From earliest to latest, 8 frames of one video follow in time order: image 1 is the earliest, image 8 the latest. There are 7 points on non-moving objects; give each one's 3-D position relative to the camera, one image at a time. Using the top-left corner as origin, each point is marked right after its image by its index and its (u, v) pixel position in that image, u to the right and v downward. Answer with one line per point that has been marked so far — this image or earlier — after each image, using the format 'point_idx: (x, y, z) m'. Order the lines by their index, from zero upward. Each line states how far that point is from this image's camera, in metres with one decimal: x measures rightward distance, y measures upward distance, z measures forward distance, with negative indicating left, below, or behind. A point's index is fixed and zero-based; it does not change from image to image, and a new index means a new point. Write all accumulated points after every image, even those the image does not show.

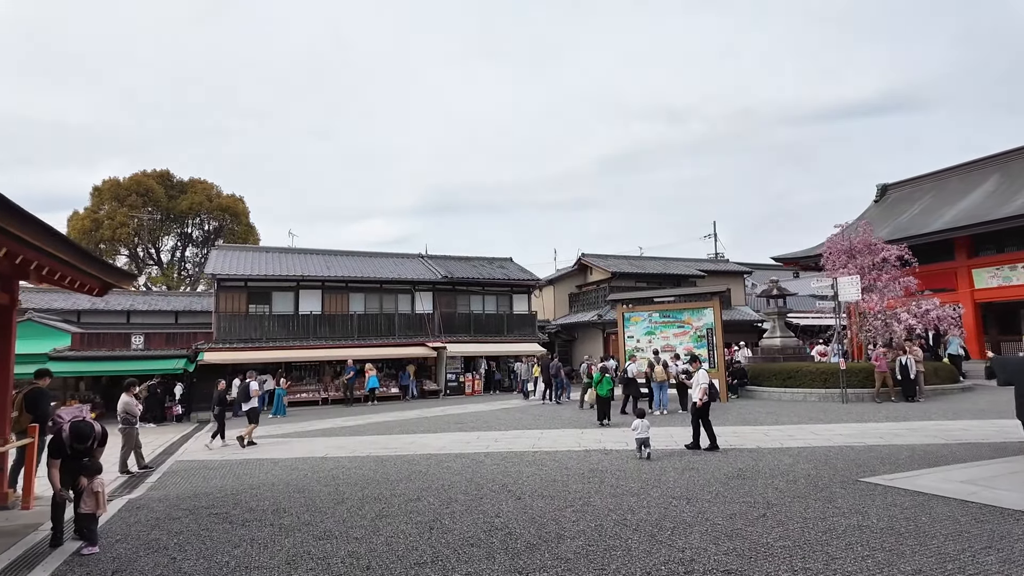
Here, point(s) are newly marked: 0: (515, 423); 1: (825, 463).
0: (+0.1, -2.9, +12.7) m
1: (+3.7, -2.1, +7.1) m
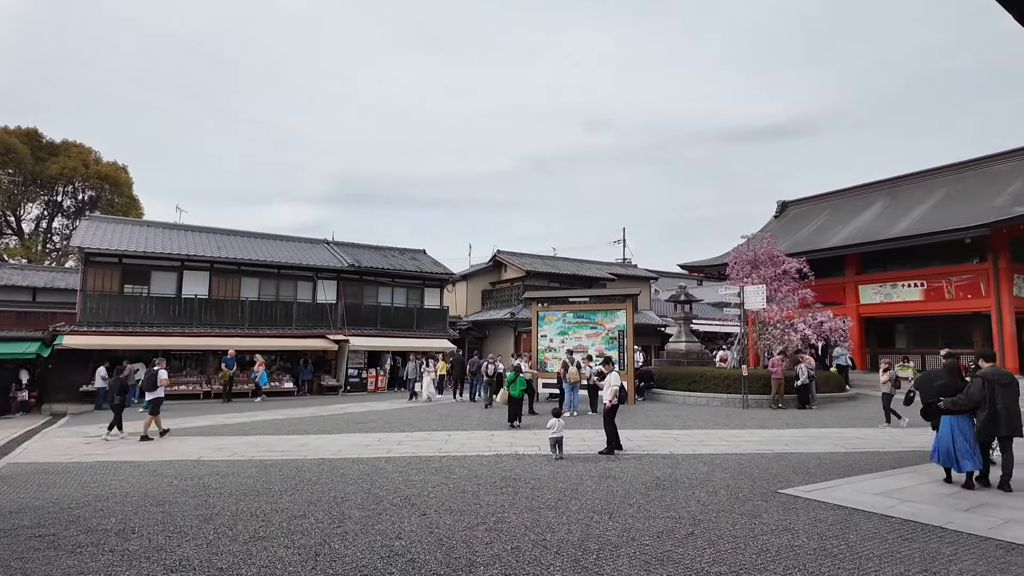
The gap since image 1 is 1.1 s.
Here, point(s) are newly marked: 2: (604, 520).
0: (-1.8, -2.7, +11.9) m
1: (+2.6, -2.1, +6.9) m
2: (+0.8, -1.9, +4.9) m
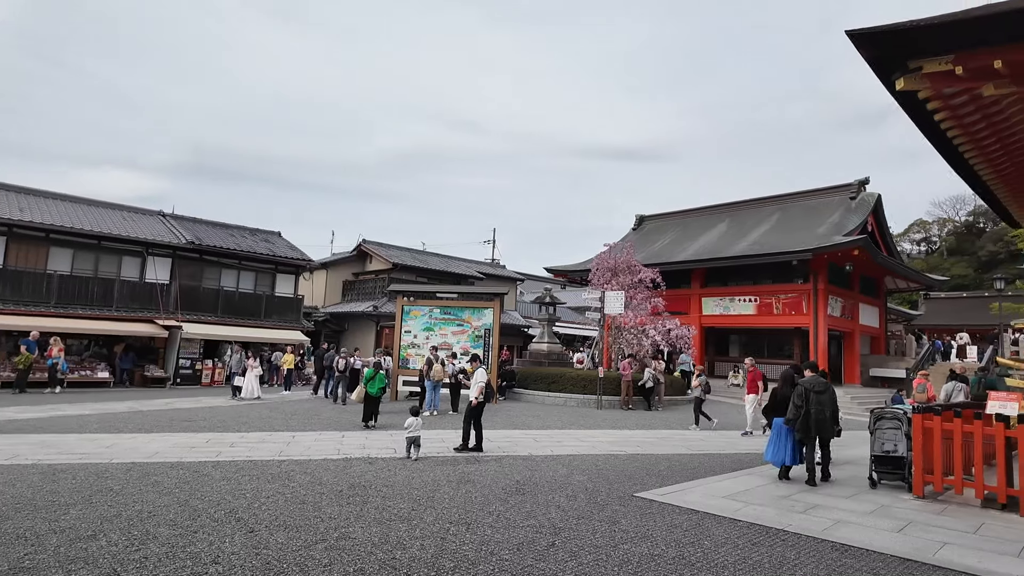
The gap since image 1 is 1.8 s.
0: (-4.5, -2.4, +10.8) m
1: (+1.0, -2.2, +6.9) m
2: (-0.4, -1.8, +4.5) m
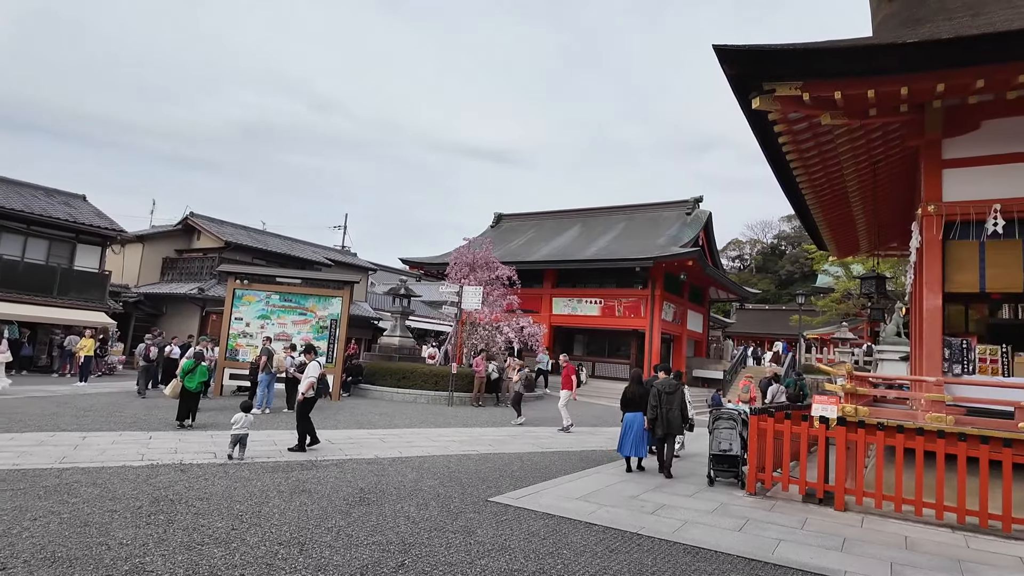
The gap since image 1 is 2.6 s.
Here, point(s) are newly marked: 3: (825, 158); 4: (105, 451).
0: (-7.0, -2.0, +8.9) m
1: (-0.7, -2.1, +6.5) m
2: (-1.4, -1.7, +3.8) m
3: (+4.0, +1.7, +7.6) m
4: (-4.8, -1.9, +7.0) m
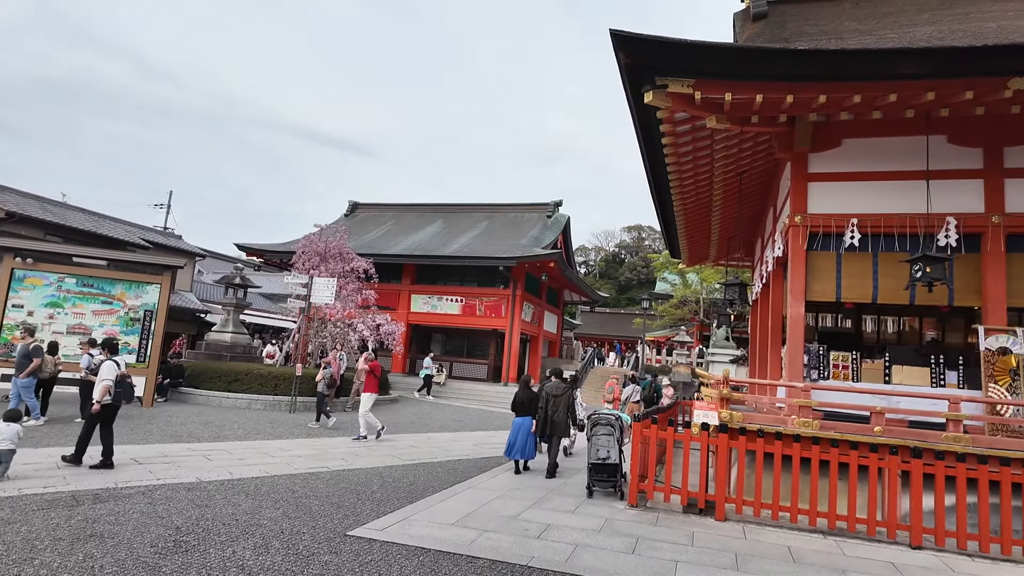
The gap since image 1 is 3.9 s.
0: (-8.7, -1.6, +6.1) m
1: (-2.0, -2.0, +5.4) m
2: (-2.0, -1.6, +2.6) m
3: (+2.4, +1.6, +7.7) m
4: (-6.1, -1.6, +4.9) m
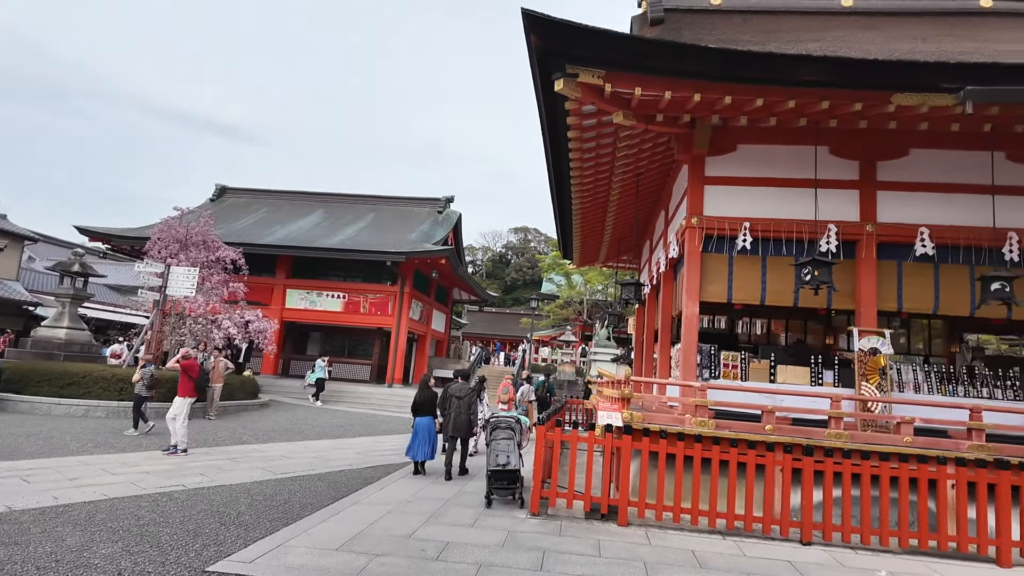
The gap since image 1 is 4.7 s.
0: (-9.5, -1.3, +3.9) m
1: (-2.8, -1.8, +4.4) m
2: (-2.3, -1.5, +1.7) m
3: (+1.1, +1.6, +7.6) m
4: (-6.8, -1.4, +3.2) m
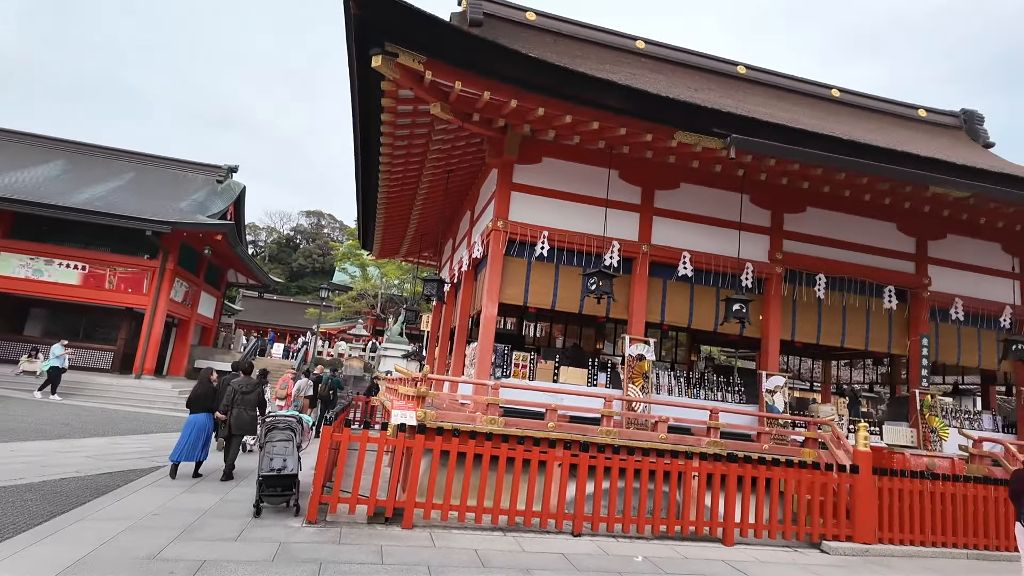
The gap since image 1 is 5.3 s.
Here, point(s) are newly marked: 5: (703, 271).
0: (-10.2, -0.5, +0.2) m
1: (-4.1, -1.5, +3.0) m
2: (-2.7, -1.3, +0.7) m
3: (-1.2, +1.7, +7.3) m
4: (-7.4, -0.8, +0.5) m
5: (+2.4, +0.2, +7.4) m
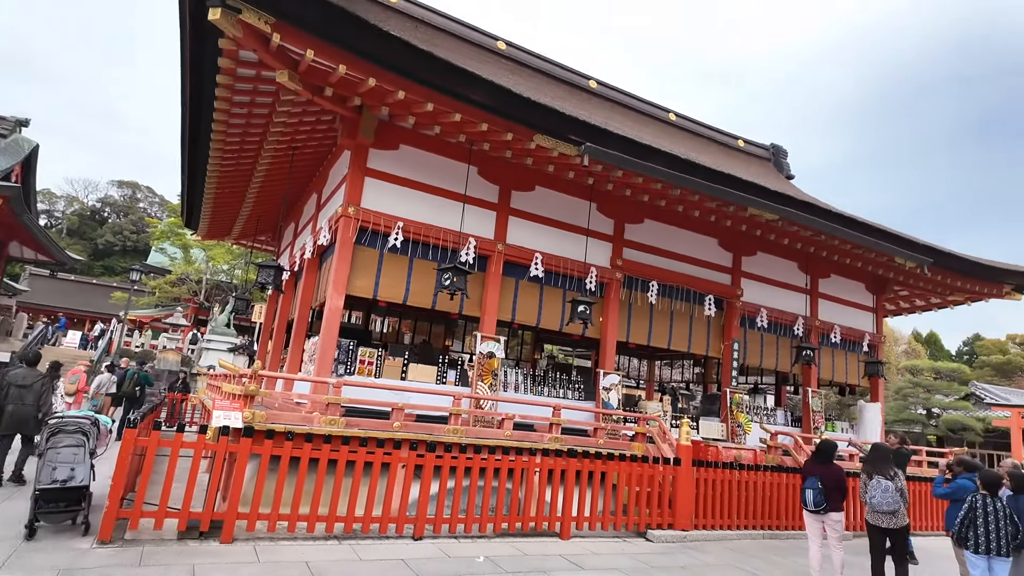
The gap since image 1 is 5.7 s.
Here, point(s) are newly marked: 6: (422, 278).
0: (-9.9, 0.0, -2.6) m
1: (-4.8, -1.3, +1.7) m
2: (-2.8, -1.1, -0.2) m
3: (-2.9, +1.9, +6.6) m
4: (-7.2, -0.5, -1.6) m
5: (+0.5, +0.2, +7.6) m
6: (-1.0, +0.1, +6.9) m
